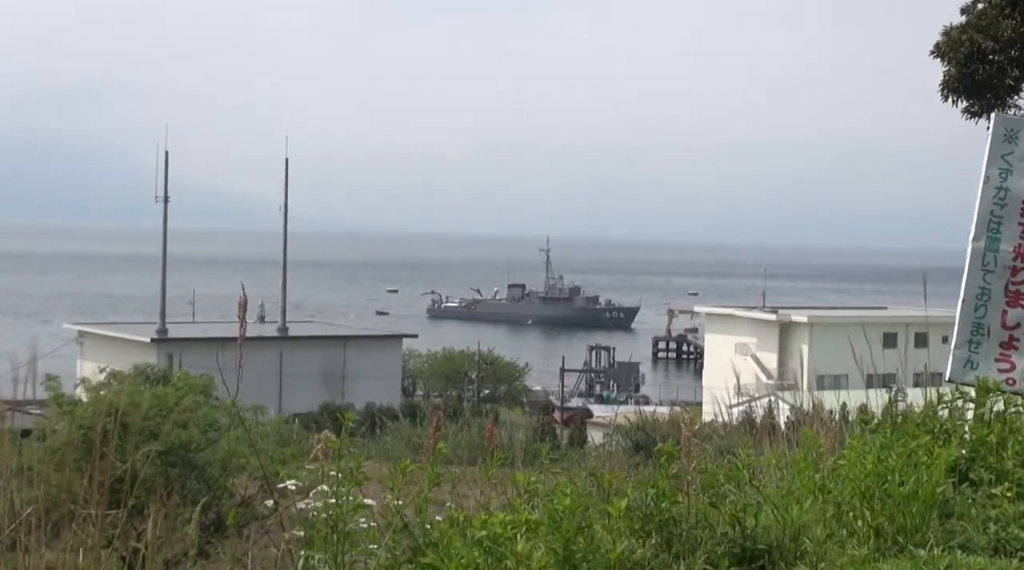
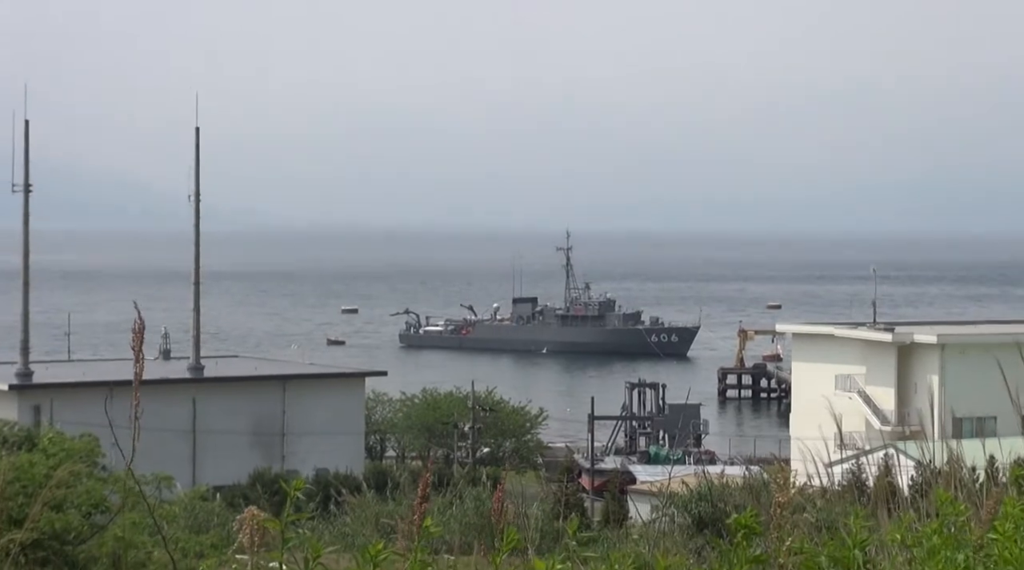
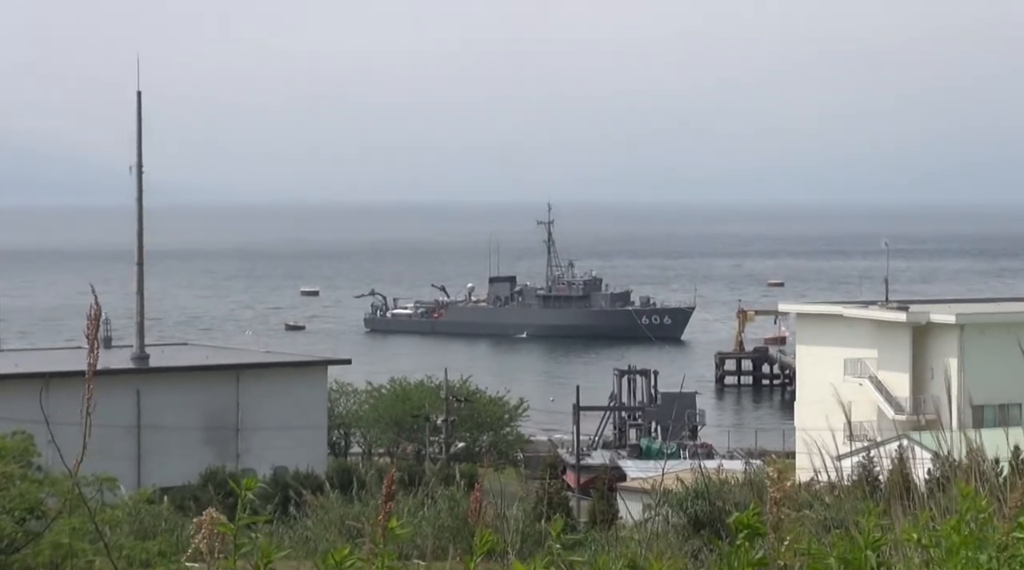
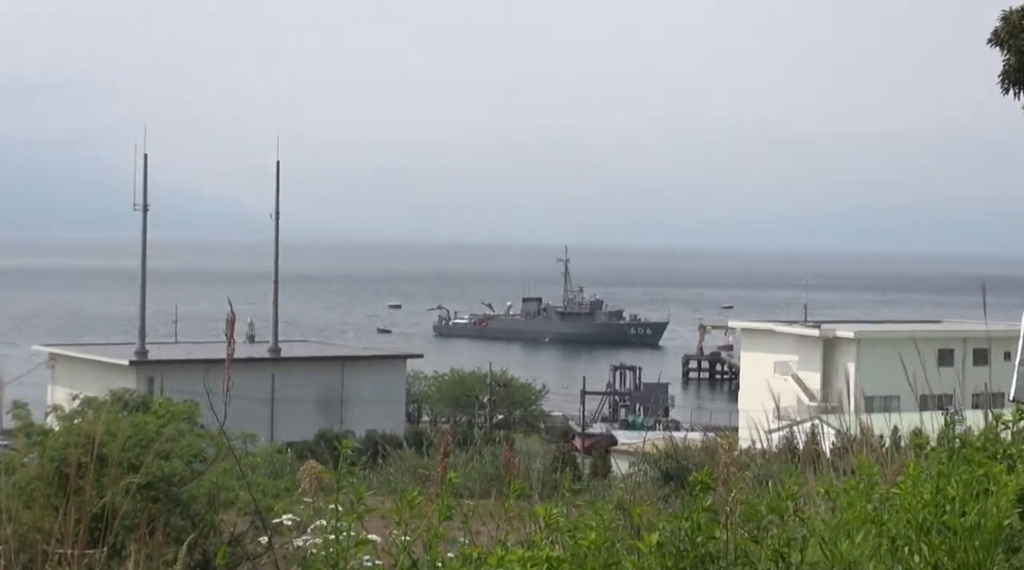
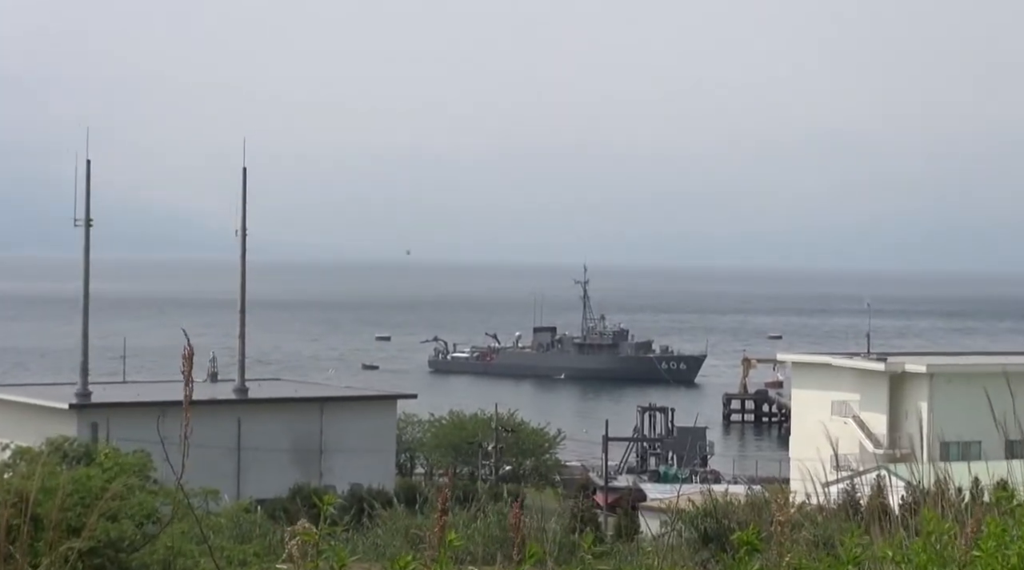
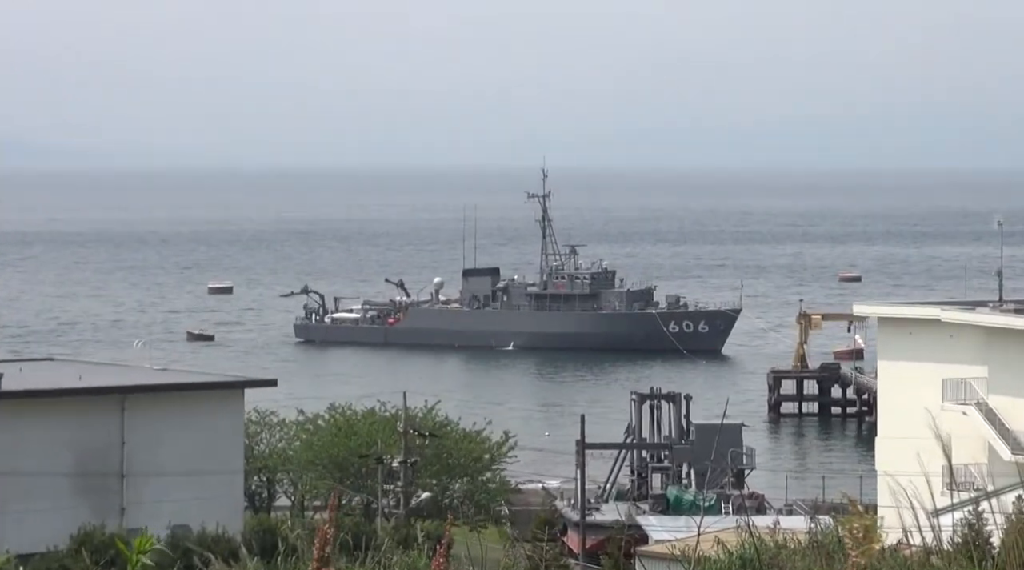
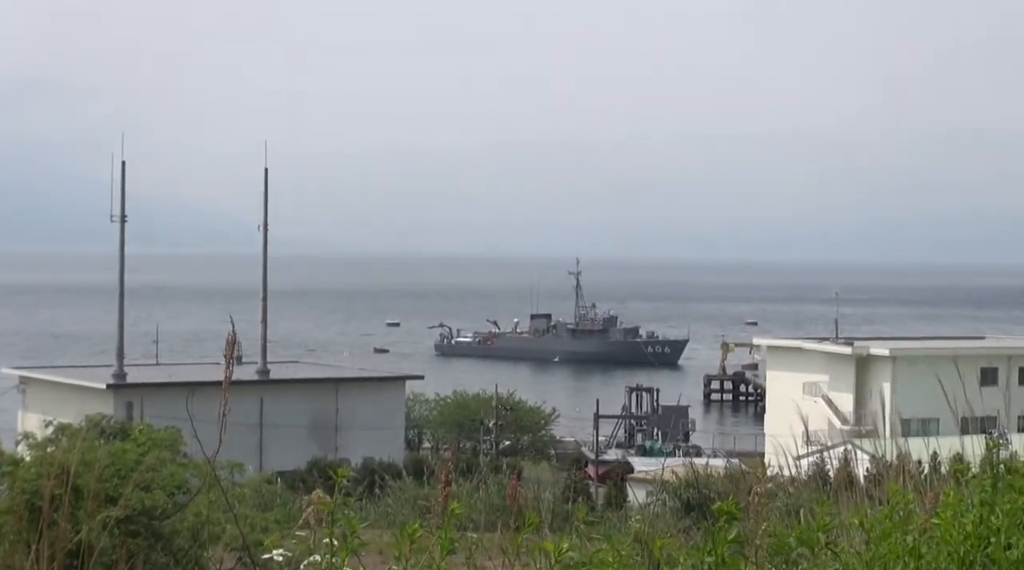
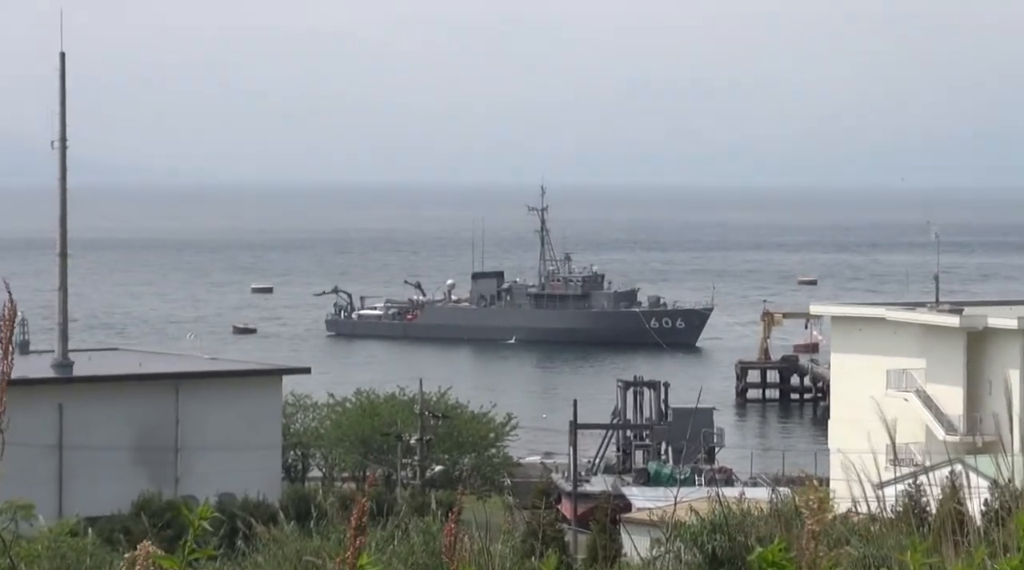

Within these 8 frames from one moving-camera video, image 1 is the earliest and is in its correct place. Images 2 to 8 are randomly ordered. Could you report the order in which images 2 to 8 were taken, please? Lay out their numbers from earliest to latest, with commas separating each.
4, 7, 5, 2, 3, 8, 6
